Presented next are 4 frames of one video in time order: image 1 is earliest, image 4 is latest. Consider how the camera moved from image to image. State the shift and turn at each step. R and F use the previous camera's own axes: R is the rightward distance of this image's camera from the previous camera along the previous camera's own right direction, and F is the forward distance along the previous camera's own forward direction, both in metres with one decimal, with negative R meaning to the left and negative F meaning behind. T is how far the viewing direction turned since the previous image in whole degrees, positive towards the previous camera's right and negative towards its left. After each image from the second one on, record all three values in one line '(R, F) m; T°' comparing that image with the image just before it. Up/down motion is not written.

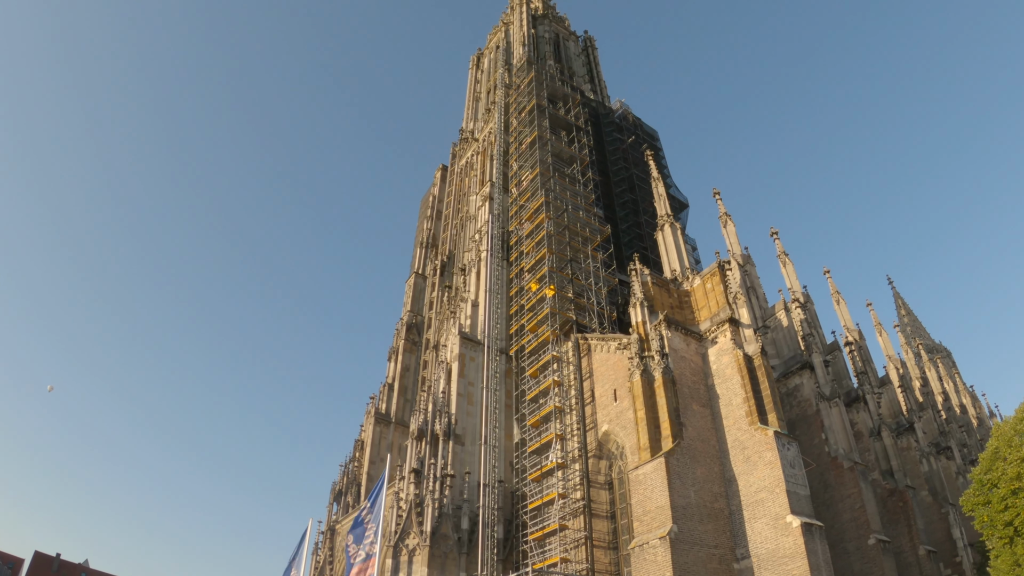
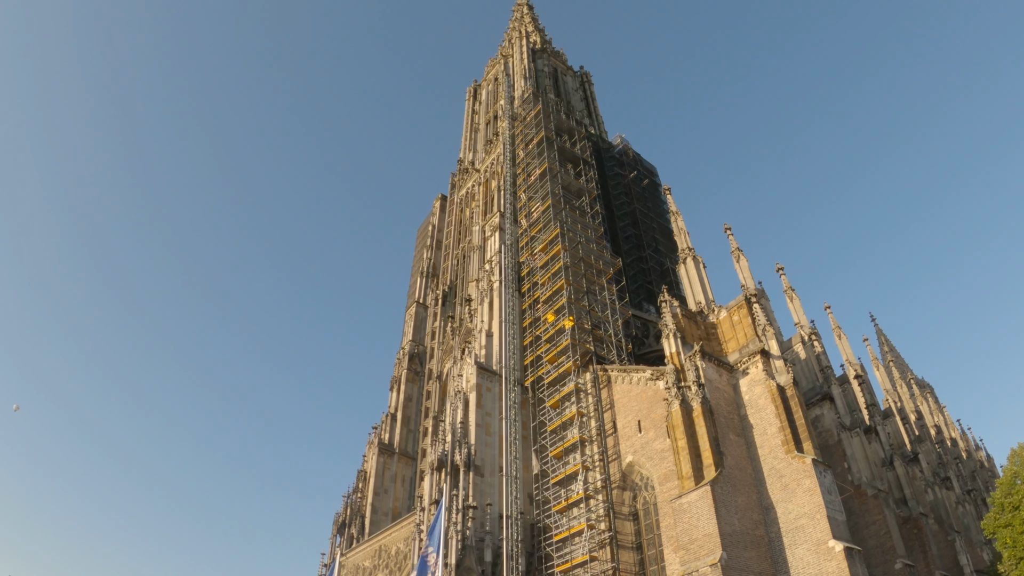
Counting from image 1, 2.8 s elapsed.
(-2.6, +0.1) m; +5°
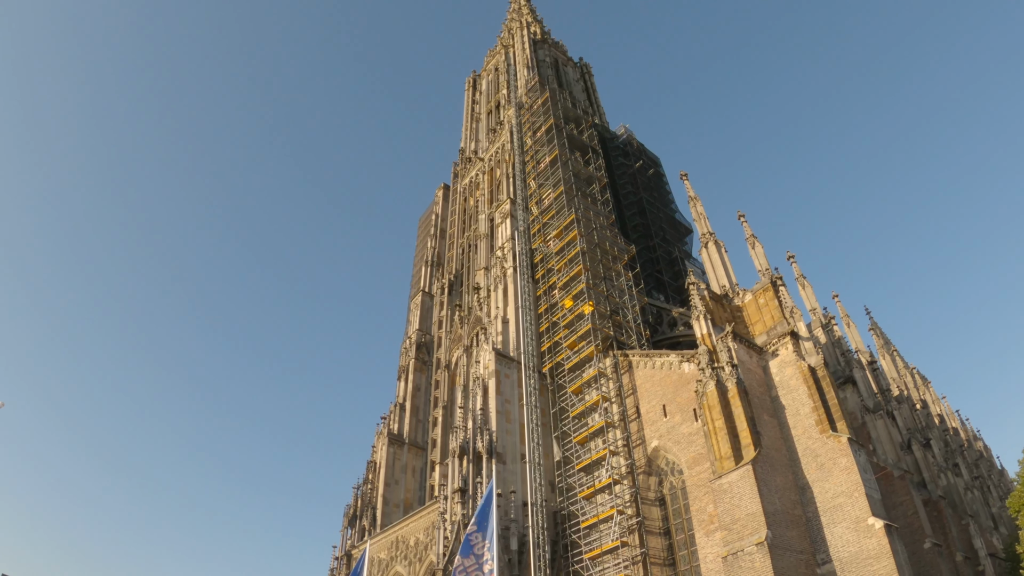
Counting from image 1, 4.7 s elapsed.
(-1.9, +0.4) m; +3°
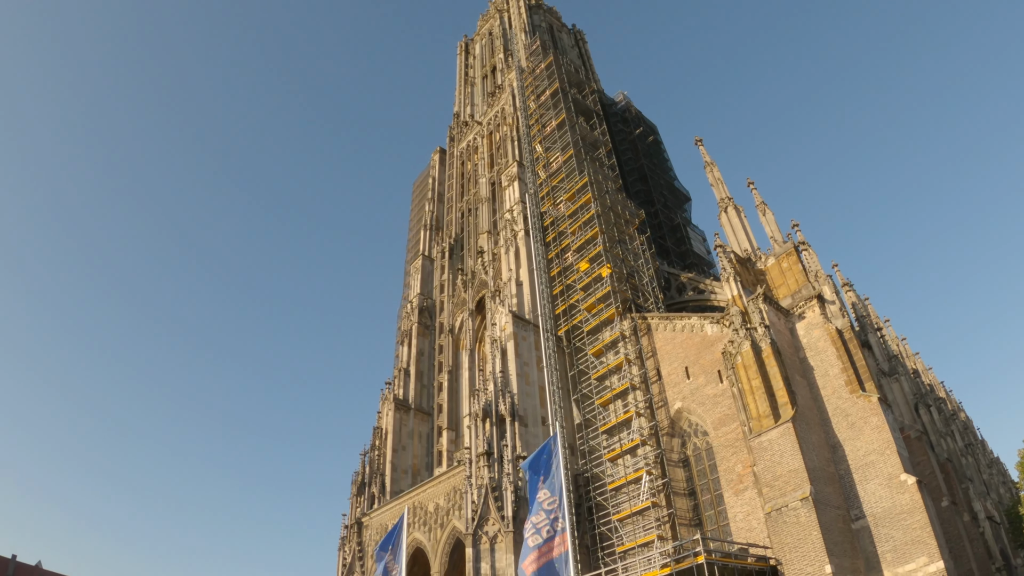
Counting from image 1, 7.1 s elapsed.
(-2.5, +0.6) m; +5°
